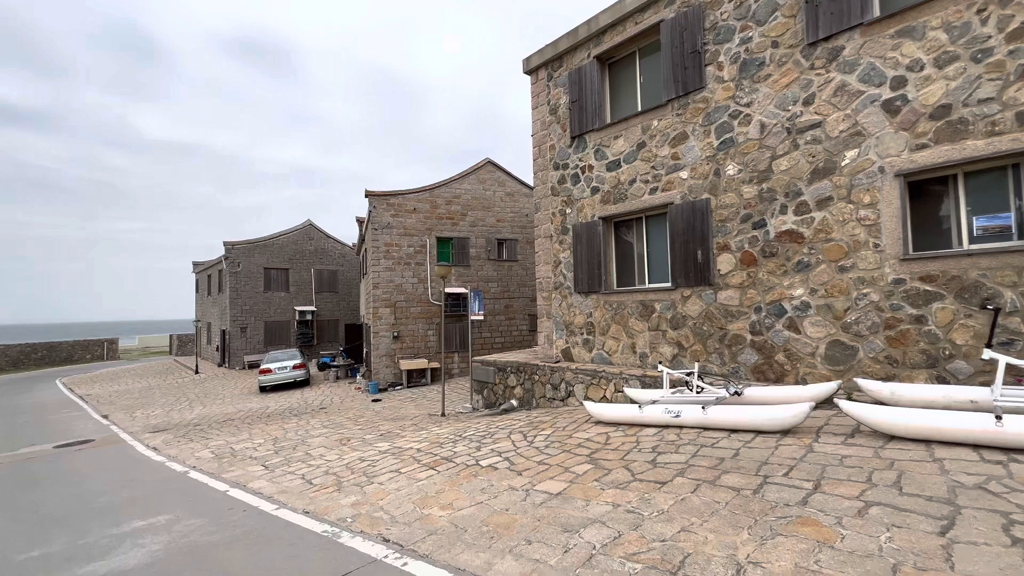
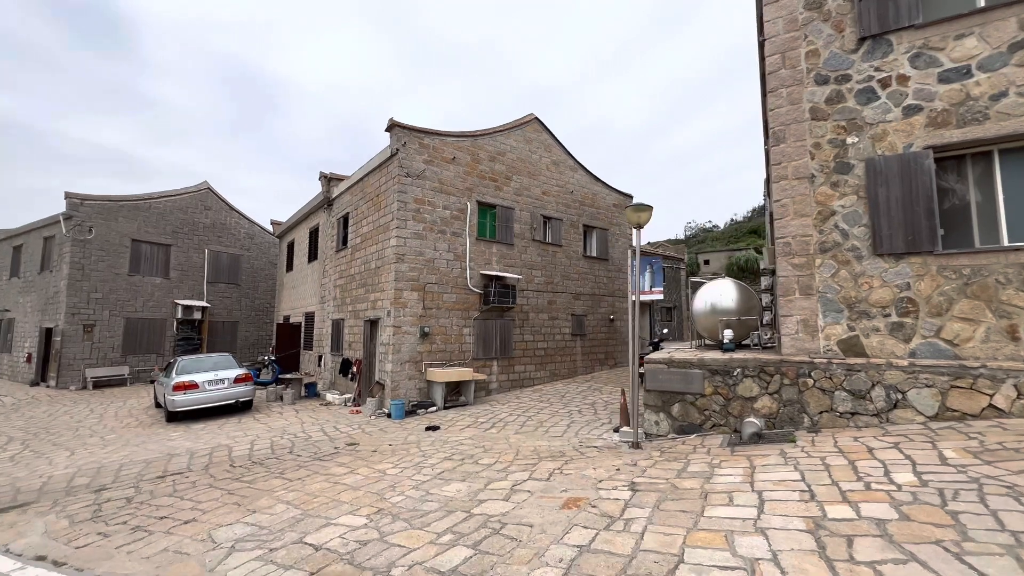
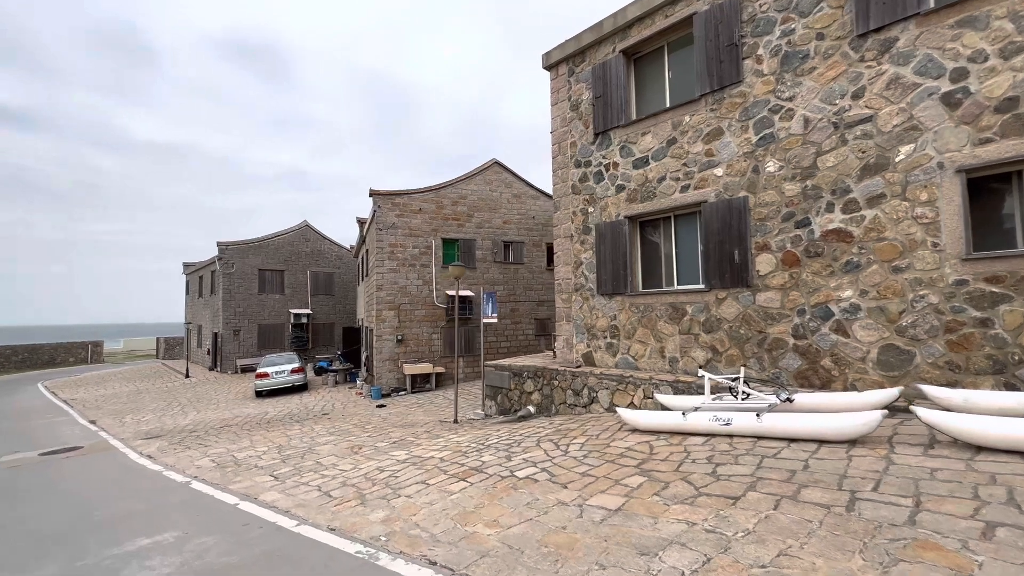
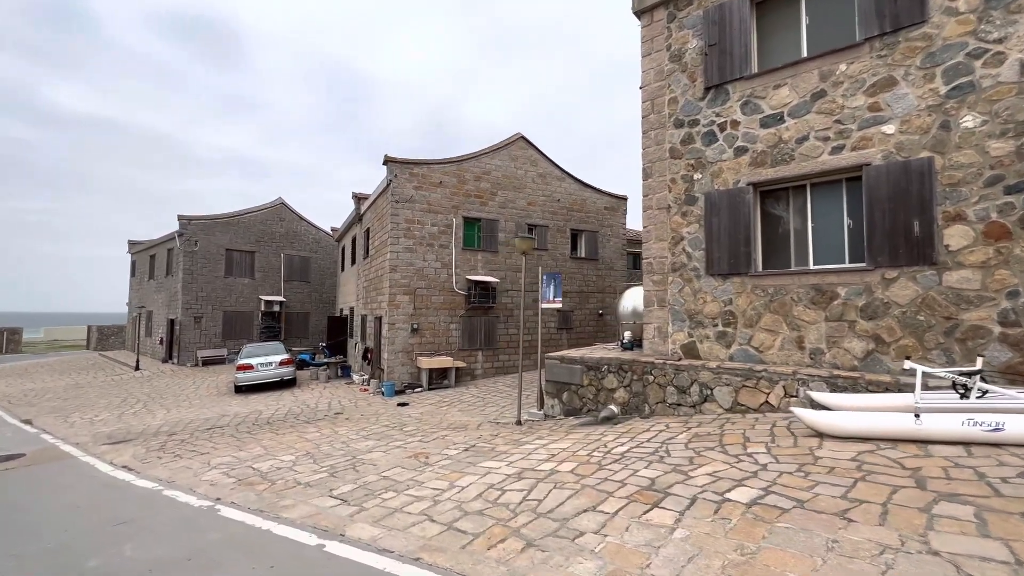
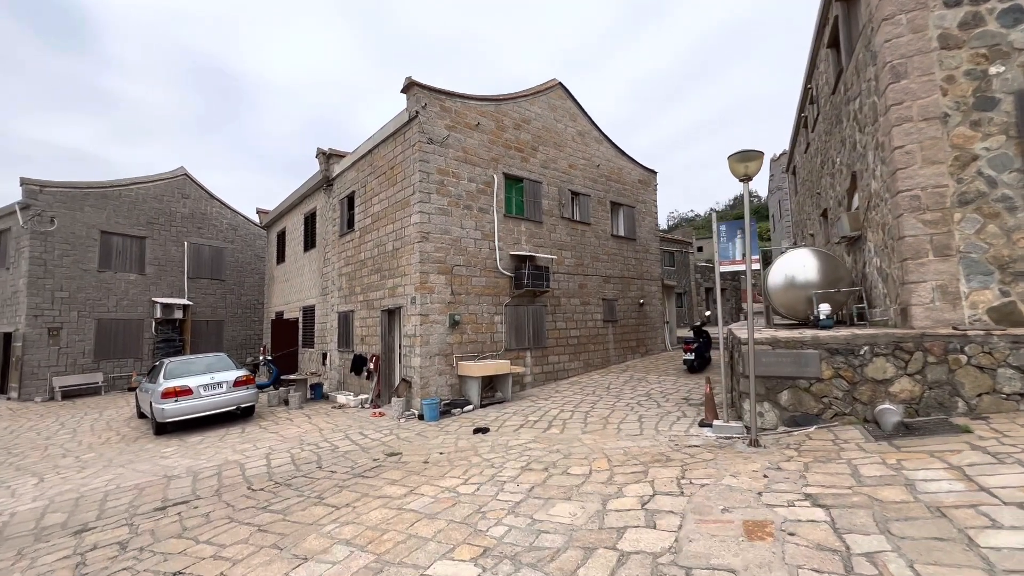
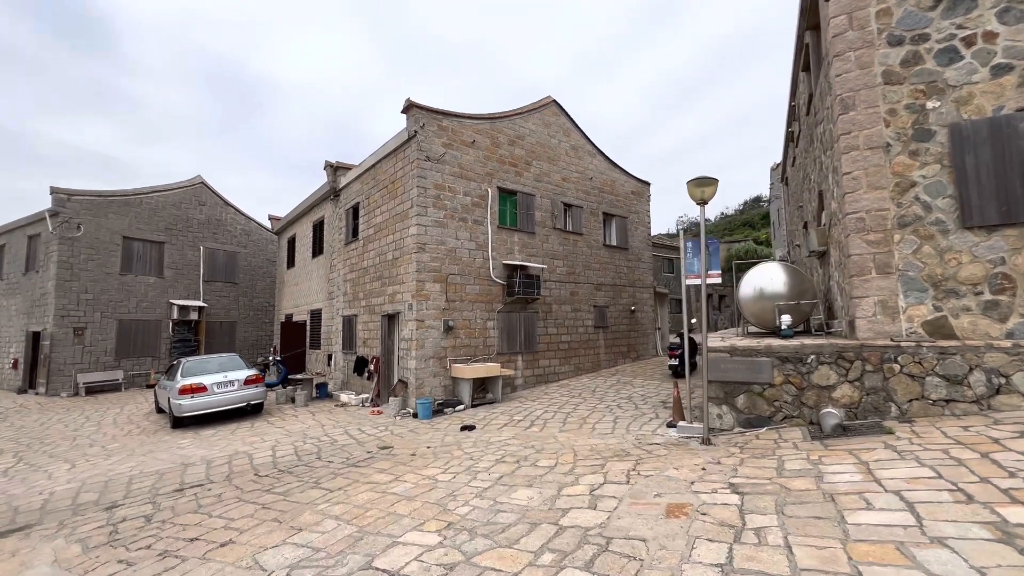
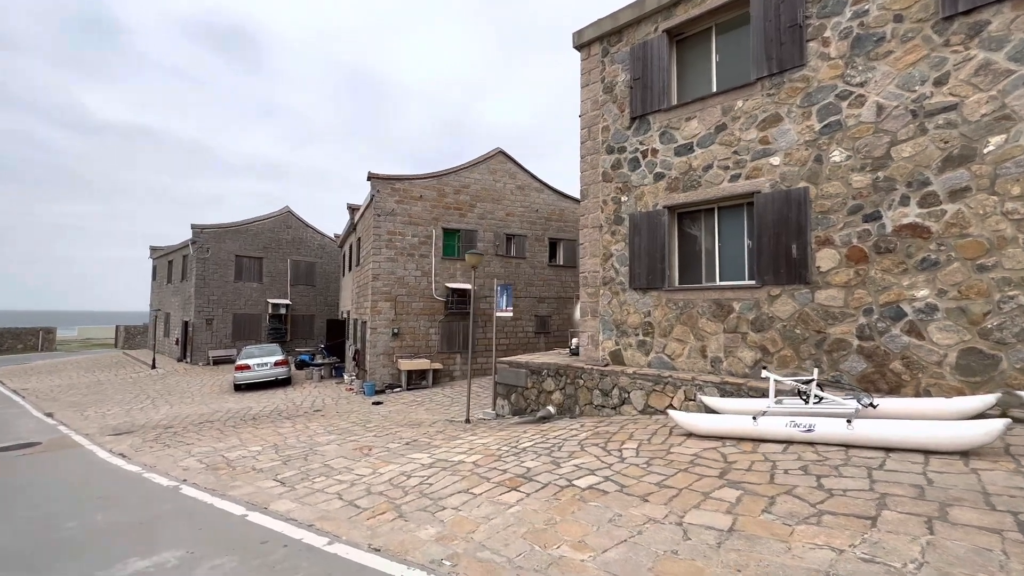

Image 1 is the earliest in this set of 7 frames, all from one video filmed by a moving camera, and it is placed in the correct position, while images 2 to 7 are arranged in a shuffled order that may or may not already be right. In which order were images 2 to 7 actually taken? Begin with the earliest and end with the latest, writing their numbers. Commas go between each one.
3, 7, 4, 2, 6, 5
